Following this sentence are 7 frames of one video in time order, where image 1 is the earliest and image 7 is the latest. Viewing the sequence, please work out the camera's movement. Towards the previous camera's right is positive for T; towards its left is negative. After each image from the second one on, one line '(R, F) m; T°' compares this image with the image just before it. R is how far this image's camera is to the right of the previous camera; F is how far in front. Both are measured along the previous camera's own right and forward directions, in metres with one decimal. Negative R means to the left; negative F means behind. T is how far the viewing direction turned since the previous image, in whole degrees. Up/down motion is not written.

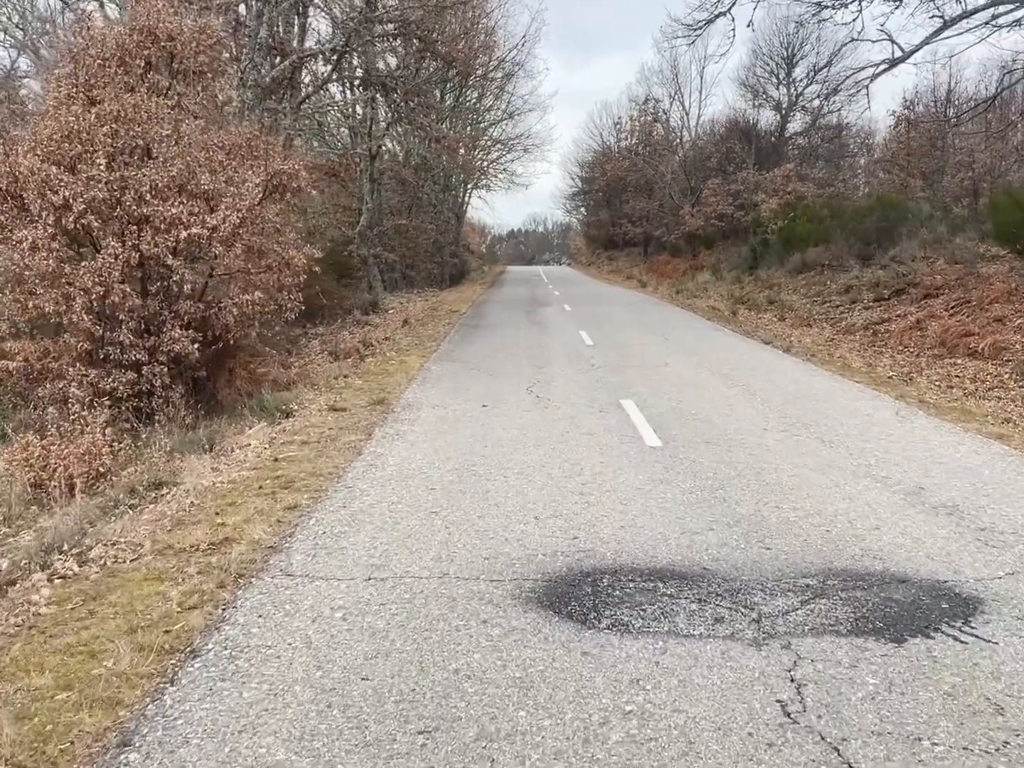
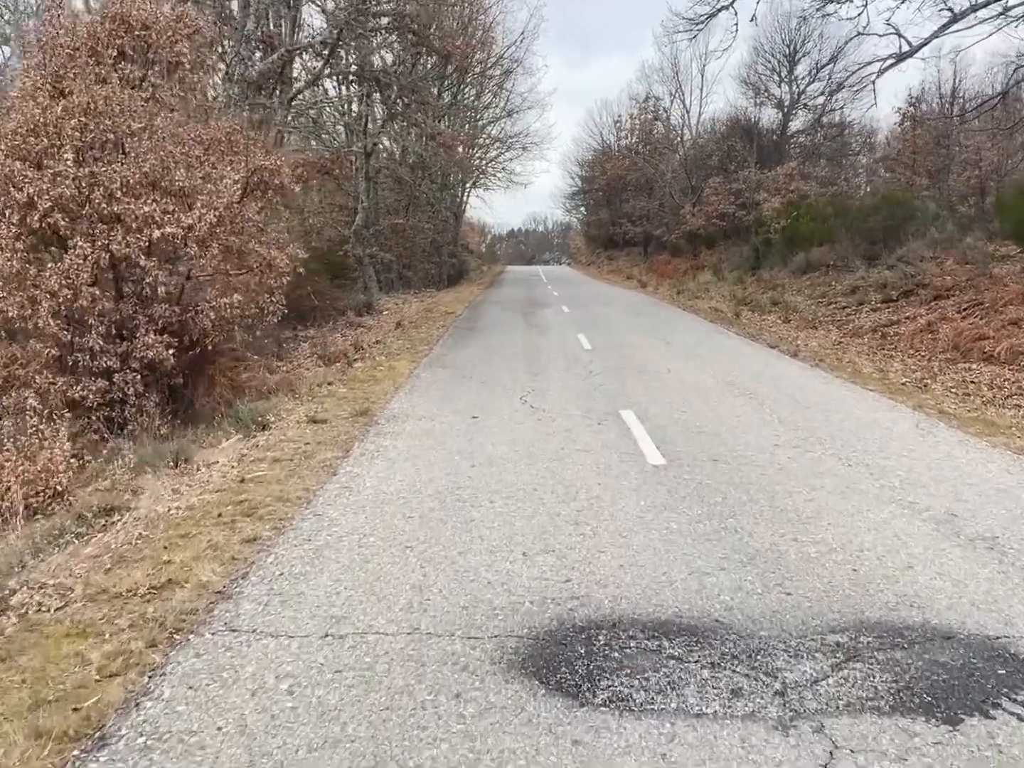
(+0.1, +0.6) m; 0°
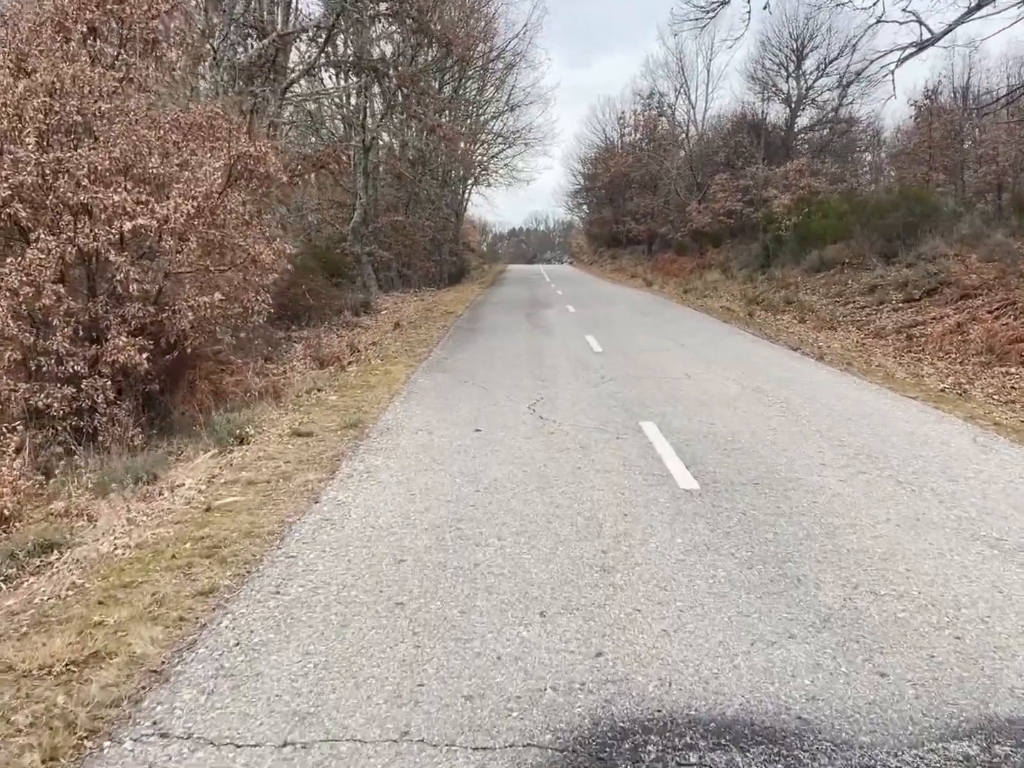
(0.0, +0.8) m; 0°
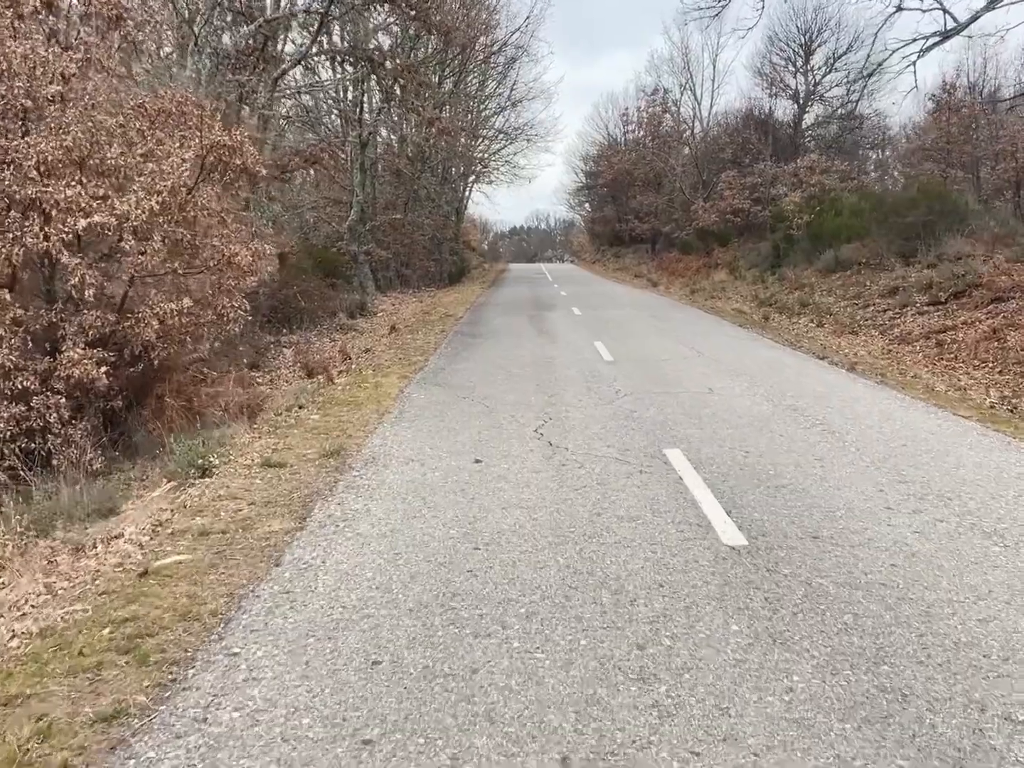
(0.0, +1.0) m; 0°
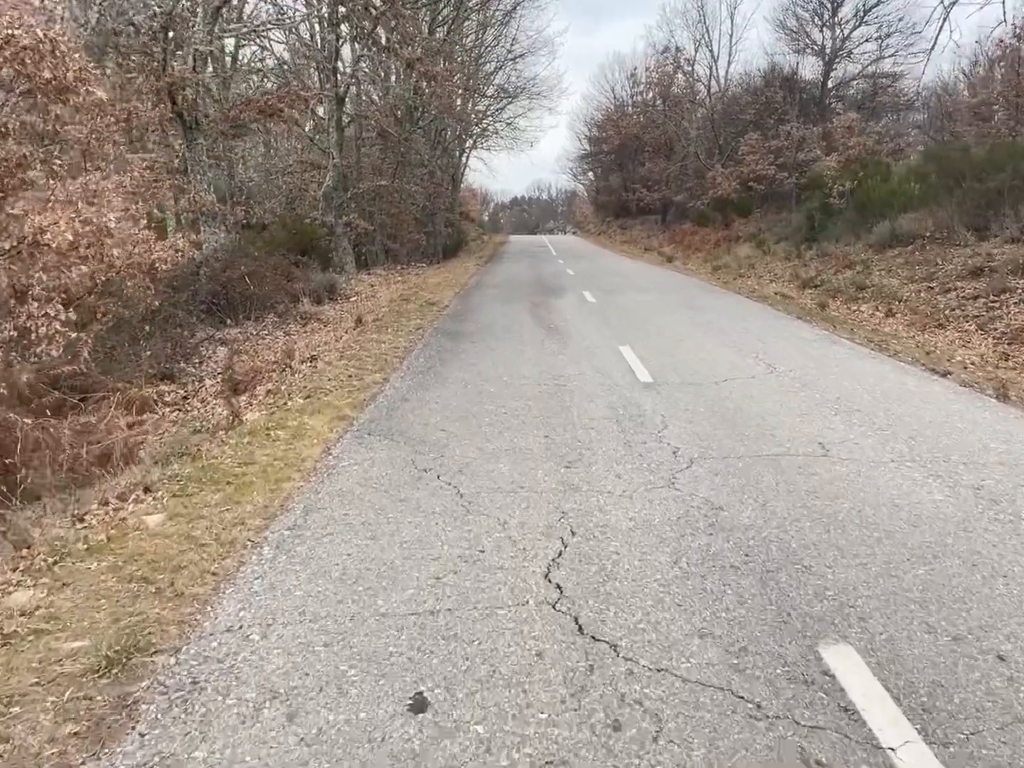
(0.0, +3.4) m; 0°
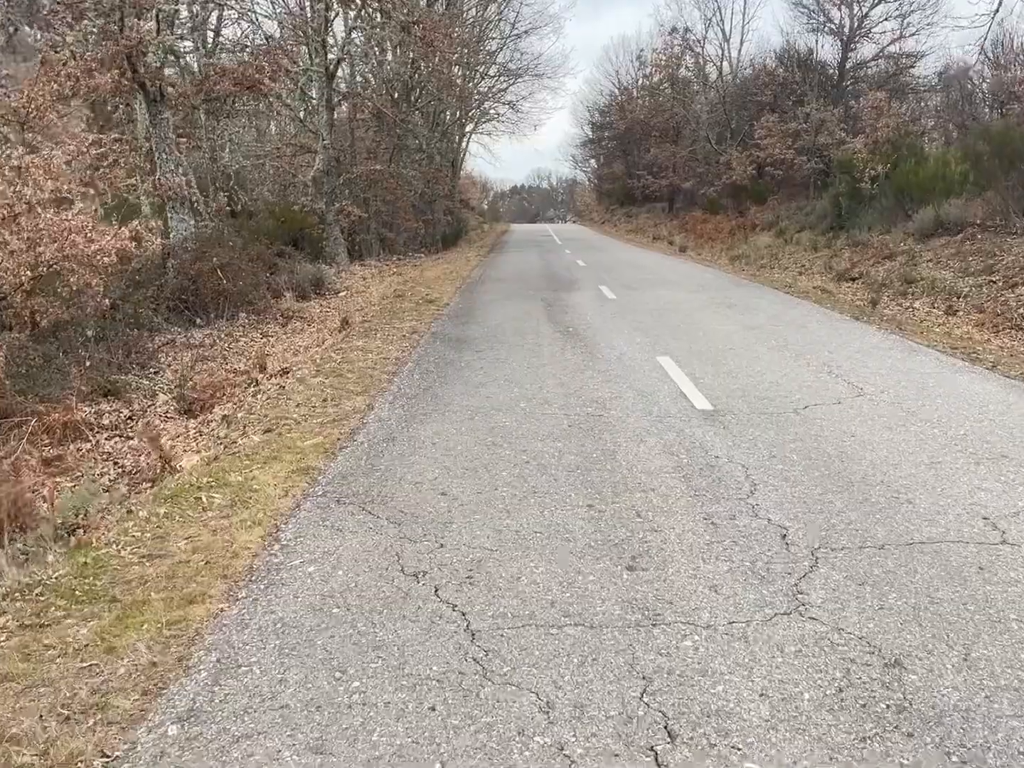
(-0.1, +1.7) m; 0°
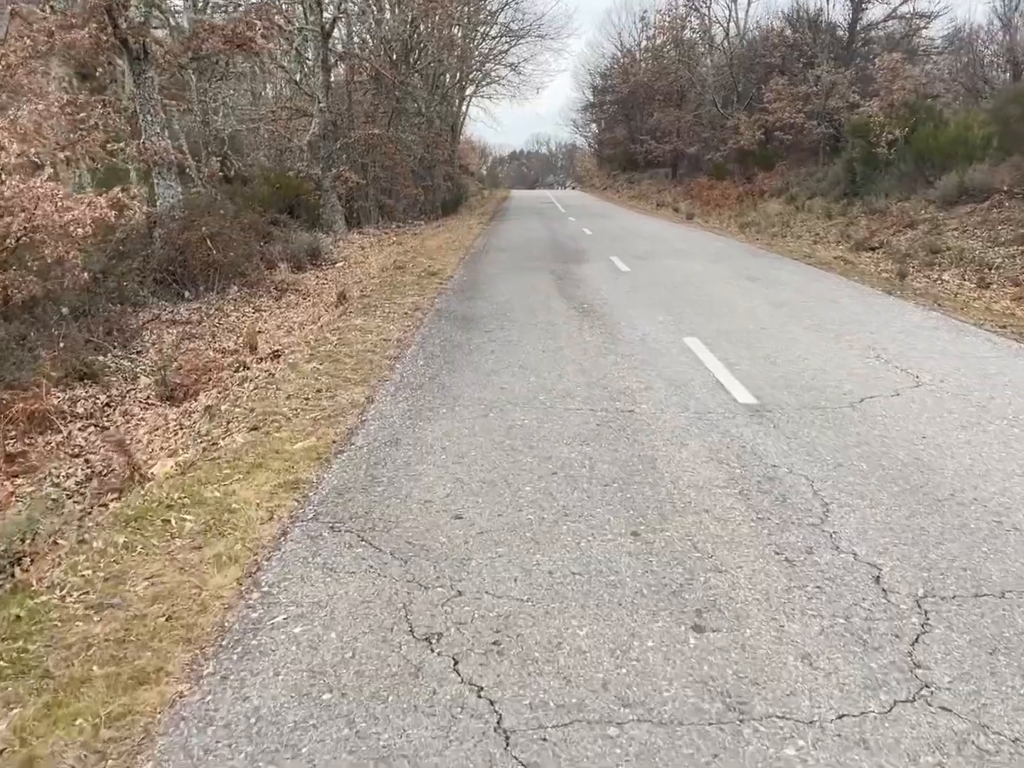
(-0.1, +0.7) m; 0°
